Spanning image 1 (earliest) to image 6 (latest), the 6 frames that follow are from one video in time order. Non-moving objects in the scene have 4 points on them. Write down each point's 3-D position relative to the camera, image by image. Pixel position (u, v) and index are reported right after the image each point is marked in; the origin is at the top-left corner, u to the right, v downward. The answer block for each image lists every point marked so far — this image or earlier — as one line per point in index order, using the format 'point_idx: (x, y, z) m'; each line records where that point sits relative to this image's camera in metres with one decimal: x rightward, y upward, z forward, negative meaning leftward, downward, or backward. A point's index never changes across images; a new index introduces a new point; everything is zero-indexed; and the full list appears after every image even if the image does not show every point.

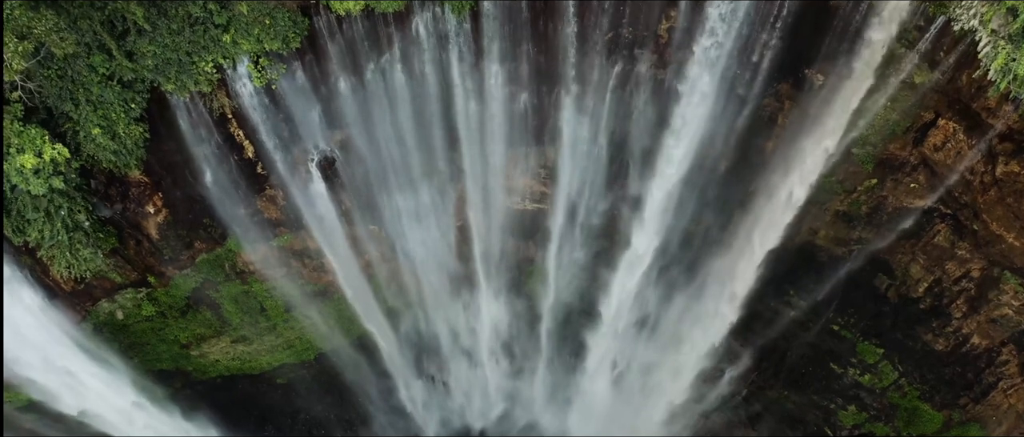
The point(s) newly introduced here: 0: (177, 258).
0: (-5.0, -0.5, +9.4) m
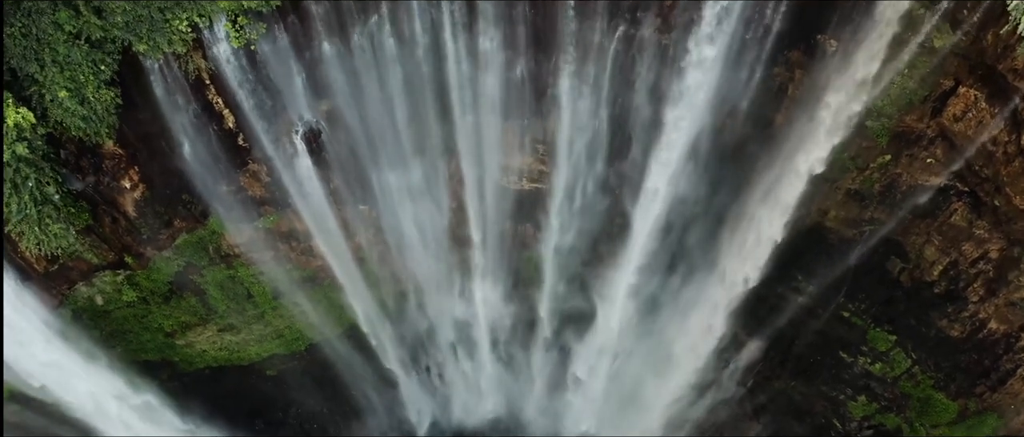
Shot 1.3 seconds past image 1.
0: (-5.0, -0.2, +9.0) m
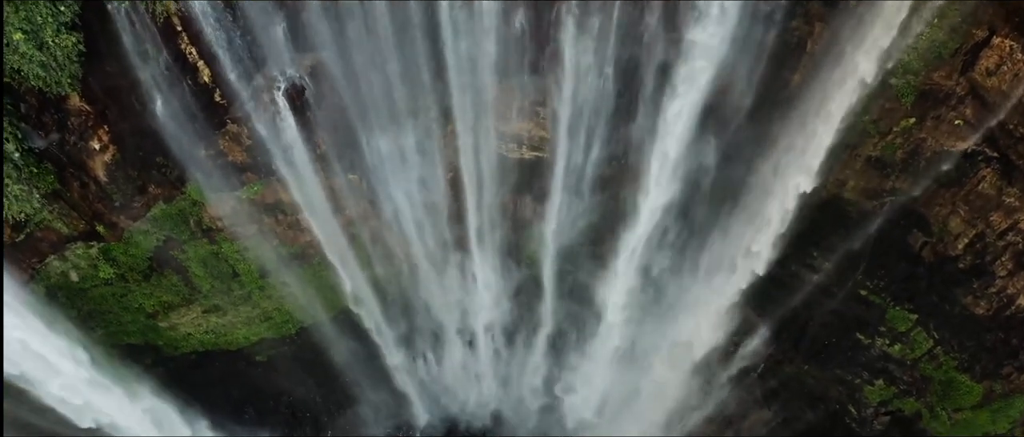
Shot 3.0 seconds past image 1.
0: (-5.1, +0.2, +8.5) m
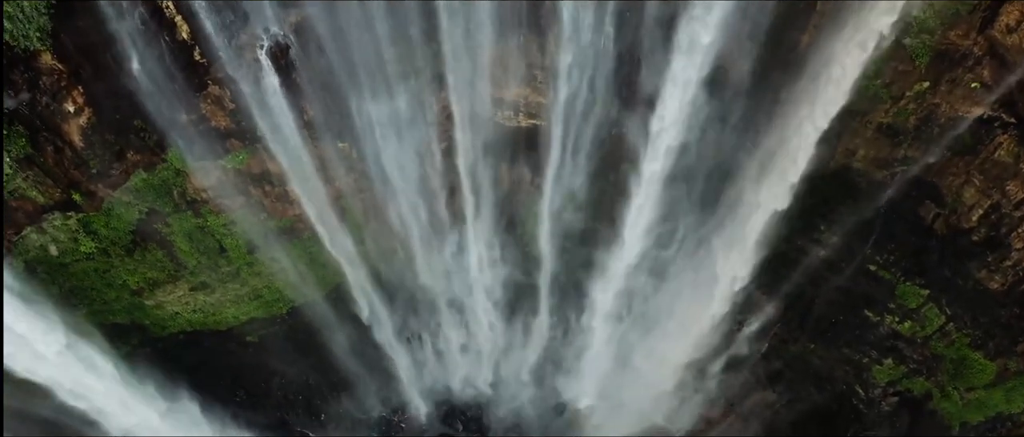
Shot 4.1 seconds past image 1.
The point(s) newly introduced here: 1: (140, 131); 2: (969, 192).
0: (-5.1, +0.5, +8.1) m
1: (-4.6, +1.0, +7.9) m
2: (+5.8, +0.4, +8.2) m
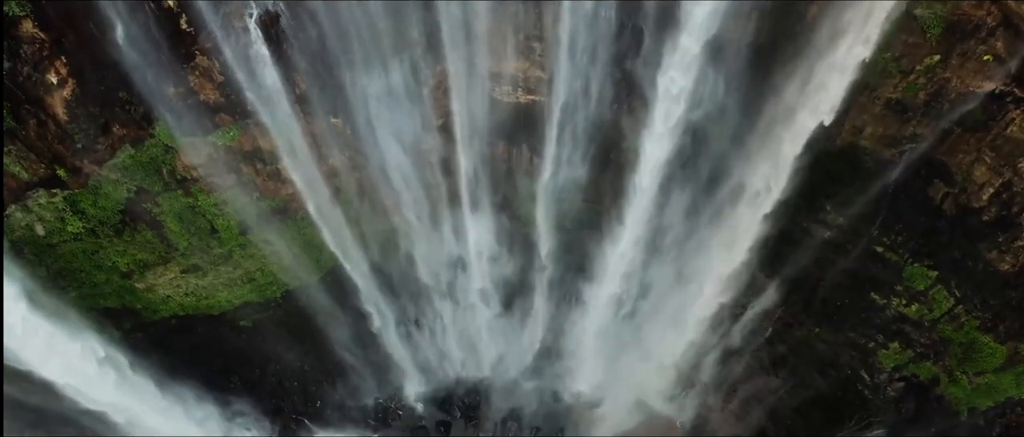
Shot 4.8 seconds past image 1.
0: (-5.1, +0.8, +7.9) m
1: (-4.6, +1.3, +7.7) m
2: (+5.8, +0.6, +8.0) m
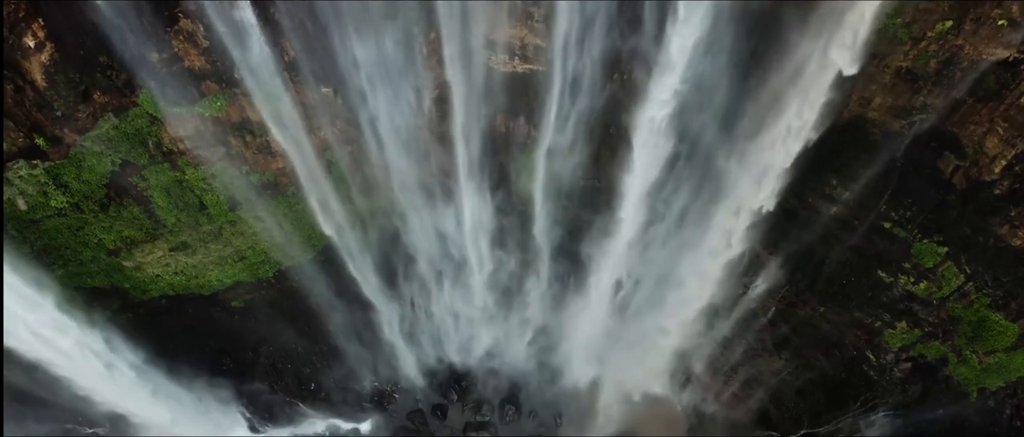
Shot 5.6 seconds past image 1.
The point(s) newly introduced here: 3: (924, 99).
0: (-5.2, +1.1, +7.6) m
1: (-4.6, +1.6, +7.4) m
2: (+5.8, +1.0, +7.7) m
3: (+4.9, +1.5, +7.6) m
